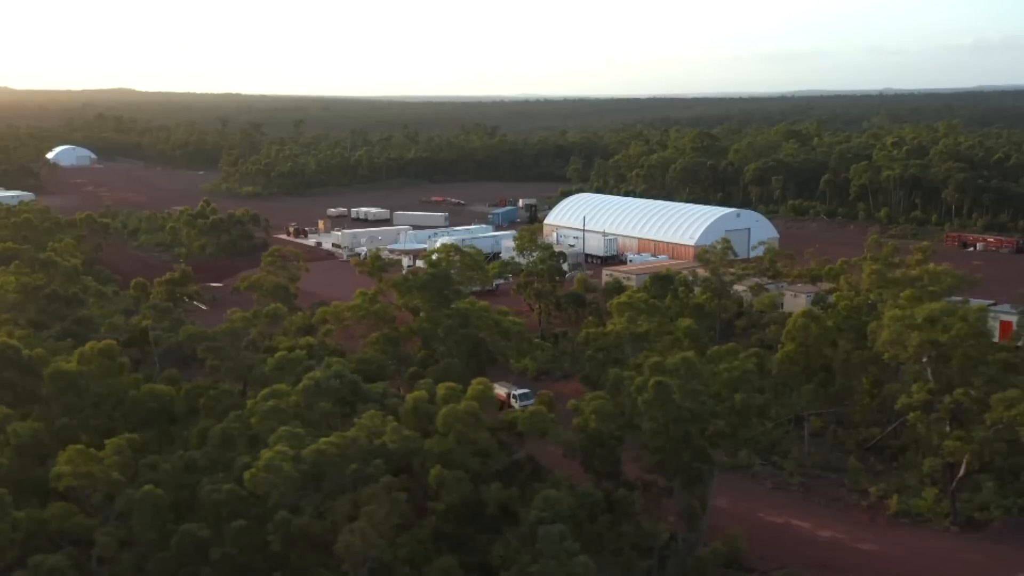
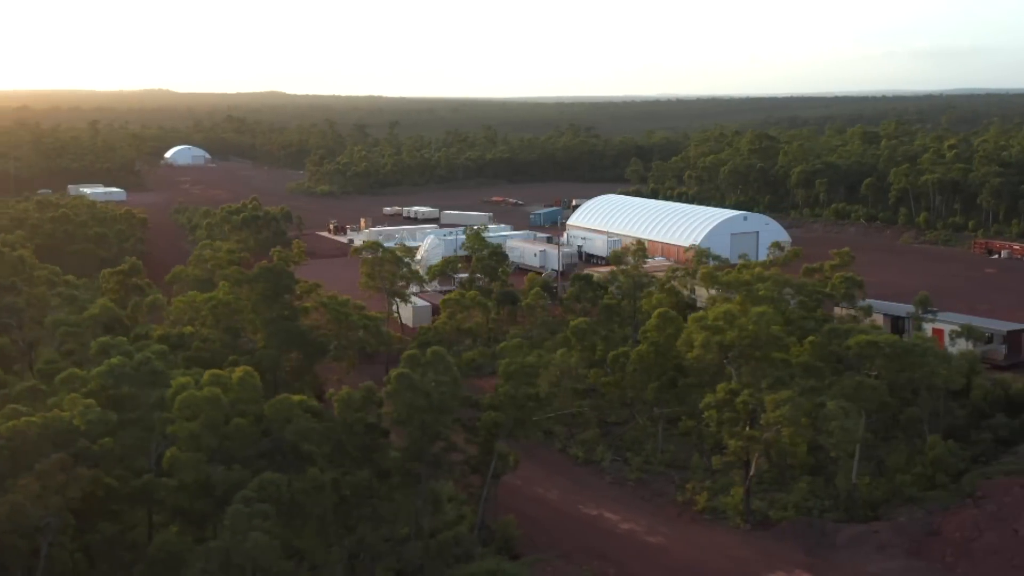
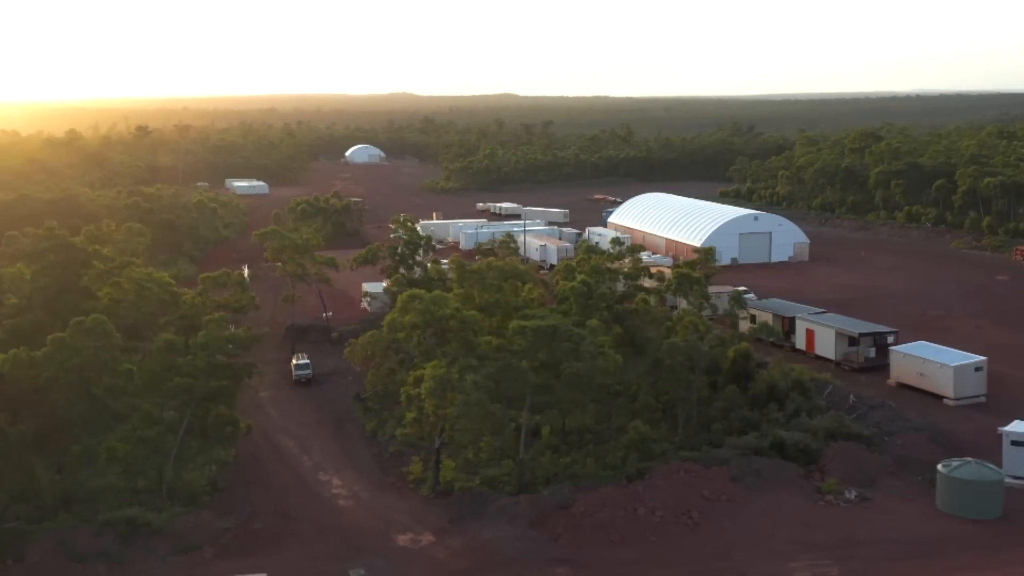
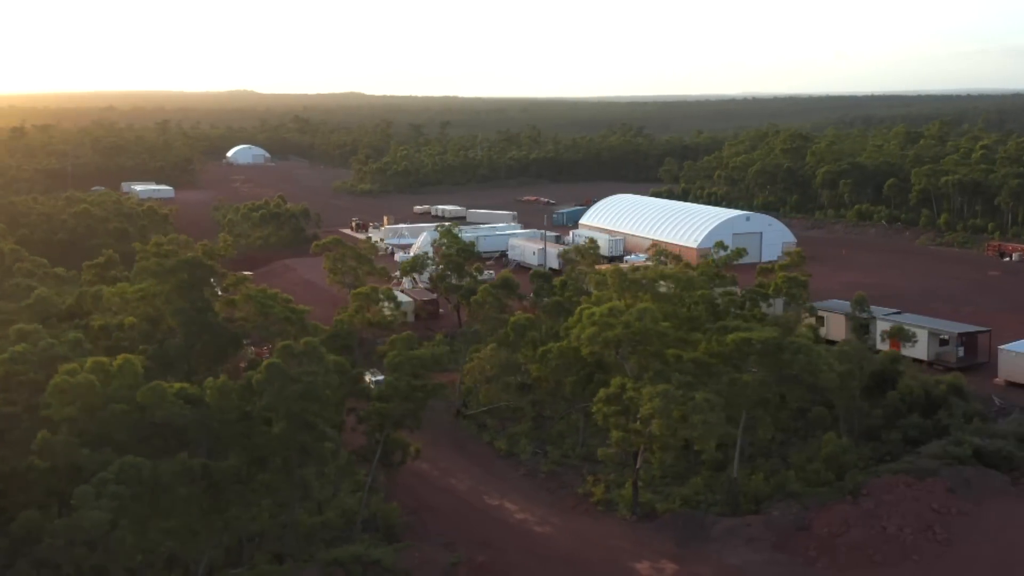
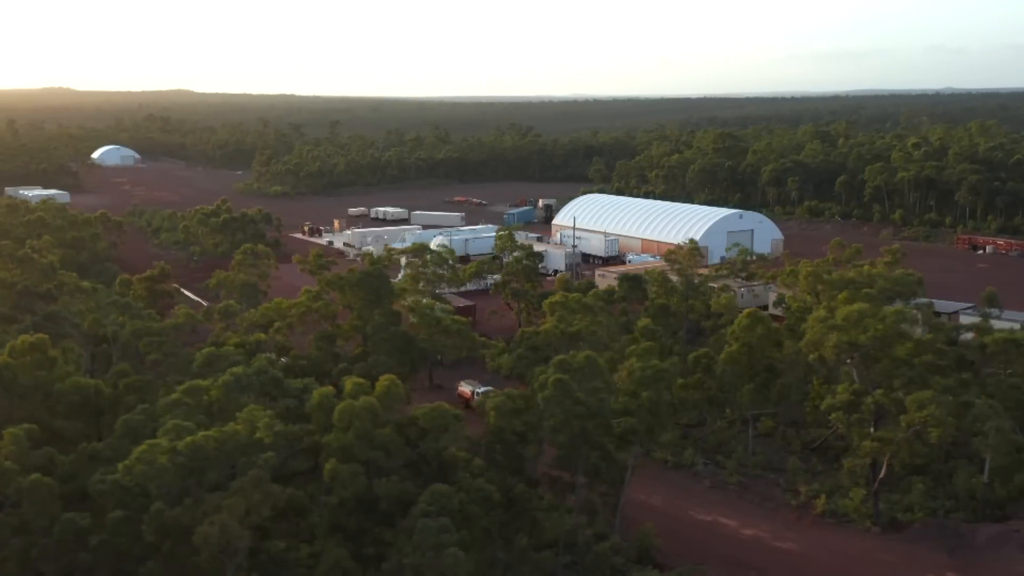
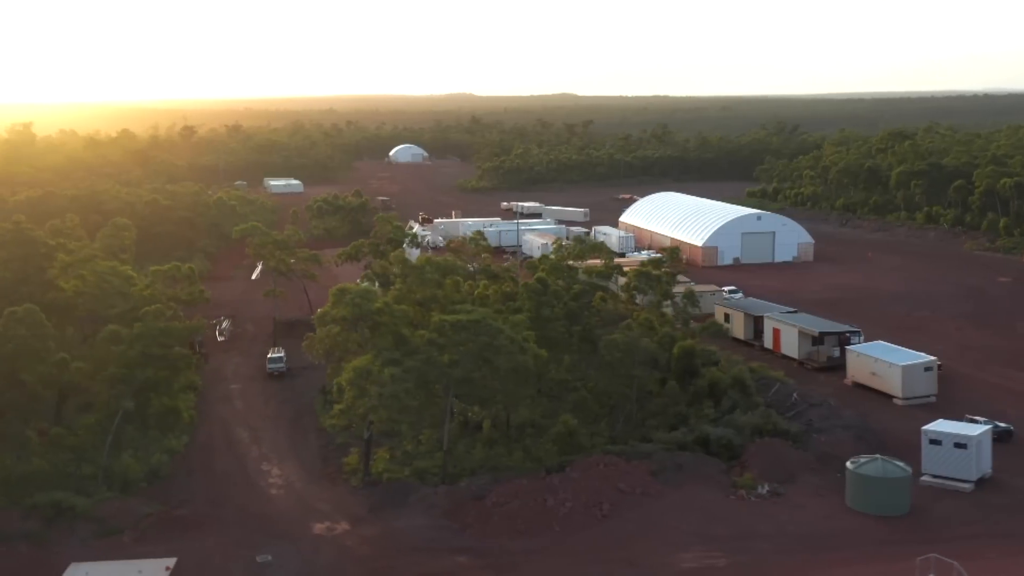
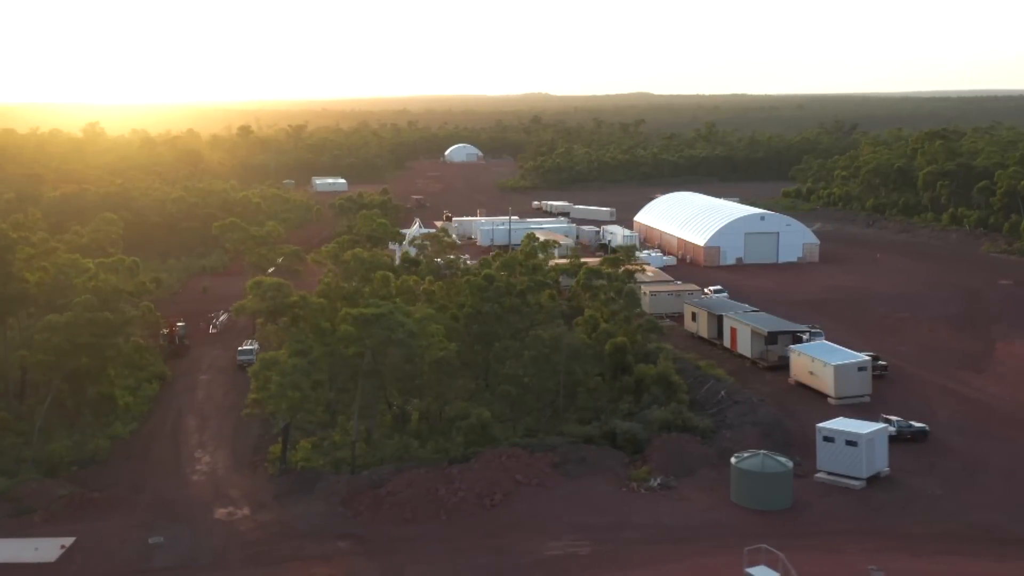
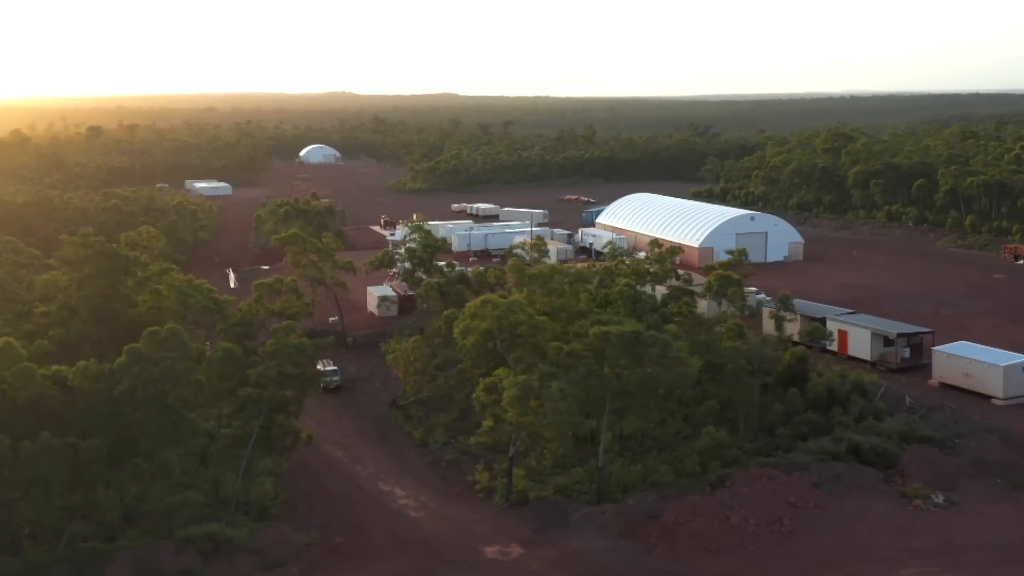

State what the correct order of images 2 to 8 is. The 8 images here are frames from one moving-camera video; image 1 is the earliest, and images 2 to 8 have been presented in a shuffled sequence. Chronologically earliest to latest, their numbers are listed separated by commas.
5, 2, 4, 8, 3, 6, 7
